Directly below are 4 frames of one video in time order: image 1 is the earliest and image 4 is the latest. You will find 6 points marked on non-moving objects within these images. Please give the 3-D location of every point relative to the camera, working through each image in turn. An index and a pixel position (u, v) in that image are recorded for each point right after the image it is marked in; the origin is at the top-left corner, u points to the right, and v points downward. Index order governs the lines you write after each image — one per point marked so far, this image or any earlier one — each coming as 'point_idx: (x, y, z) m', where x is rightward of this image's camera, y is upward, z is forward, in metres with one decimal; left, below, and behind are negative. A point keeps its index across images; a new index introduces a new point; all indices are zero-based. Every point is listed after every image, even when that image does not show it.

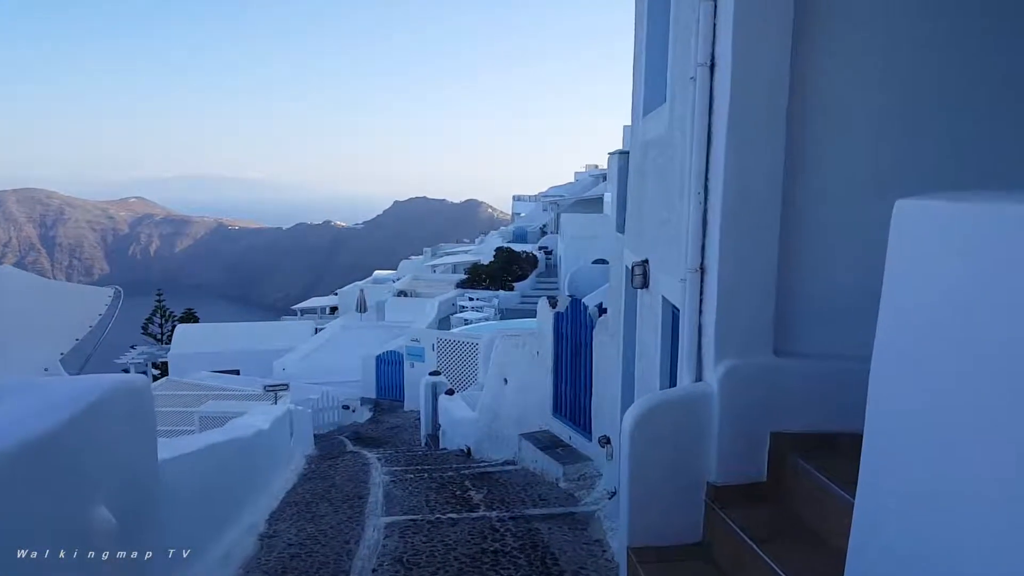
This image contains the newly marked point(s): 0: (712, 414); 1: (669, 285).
0: (+0.9, -0.5, +3.2) m
1: (+0.8, 0.0, +3.8) m
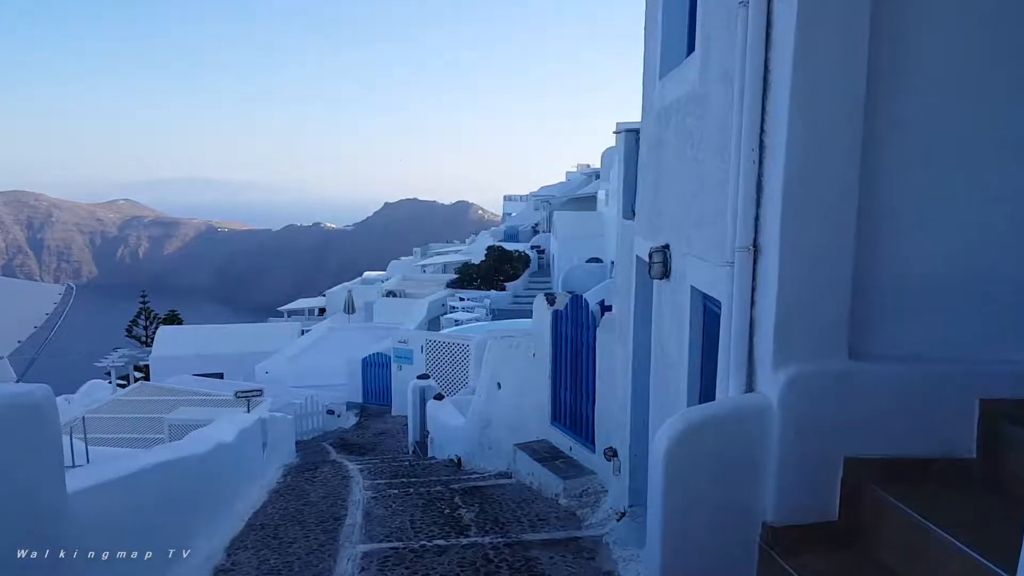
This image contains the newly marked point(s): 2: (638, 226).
0: (+0.9, -0.5, +2.5) m
1: (+0.8, +0.1, +3.1) m
2: (+0.9, +0.4, +5.0) m
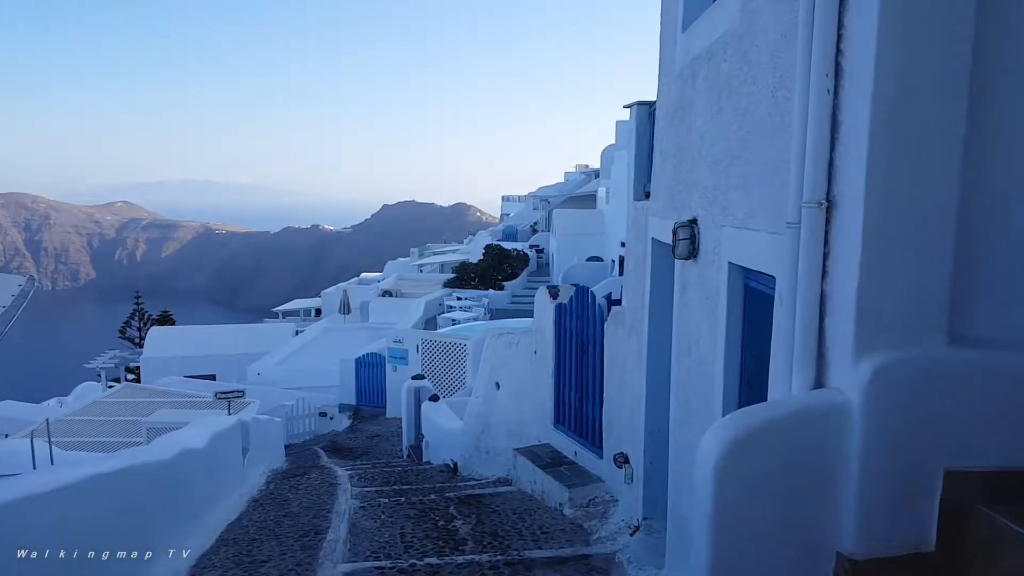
0: (+0.9, -0.4, +1.9) m
1: (+0.8, +0.2, +2.5) m
2: (+0.9, +0.5, +4.5) m
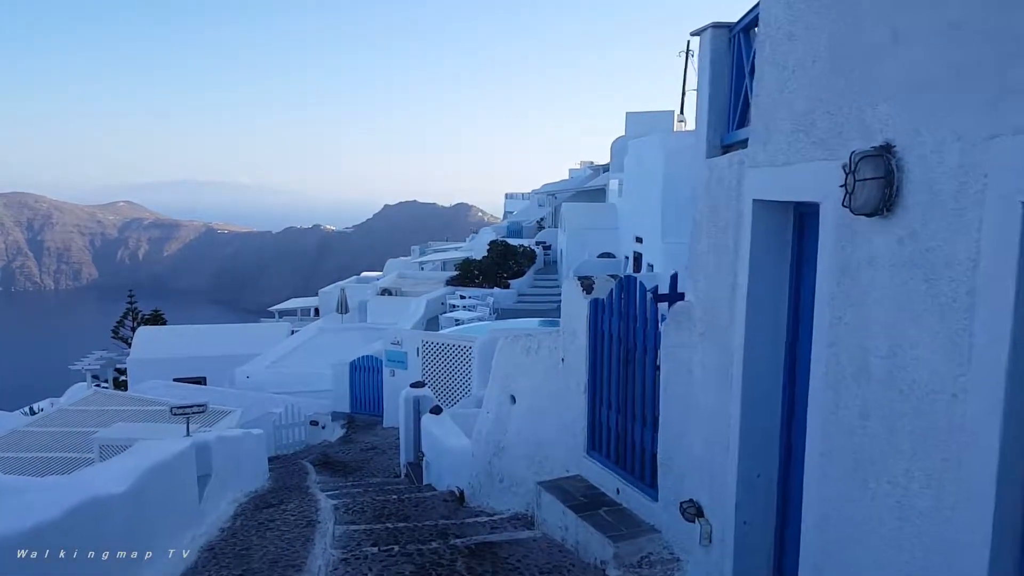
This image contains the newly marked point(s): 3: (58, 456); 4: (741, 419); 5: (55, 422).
0: (+1.0, -0.3, +0.5) m
1: (+1.0, +0.2, +1.1) m
2: (+1.0, +0.6, +3.1) m
3: (-5.3, -2.0, +8.6) m
4: (+1.0, -0.6, +3.3) m
5: (-6.5, -1.9, +10.5) m
